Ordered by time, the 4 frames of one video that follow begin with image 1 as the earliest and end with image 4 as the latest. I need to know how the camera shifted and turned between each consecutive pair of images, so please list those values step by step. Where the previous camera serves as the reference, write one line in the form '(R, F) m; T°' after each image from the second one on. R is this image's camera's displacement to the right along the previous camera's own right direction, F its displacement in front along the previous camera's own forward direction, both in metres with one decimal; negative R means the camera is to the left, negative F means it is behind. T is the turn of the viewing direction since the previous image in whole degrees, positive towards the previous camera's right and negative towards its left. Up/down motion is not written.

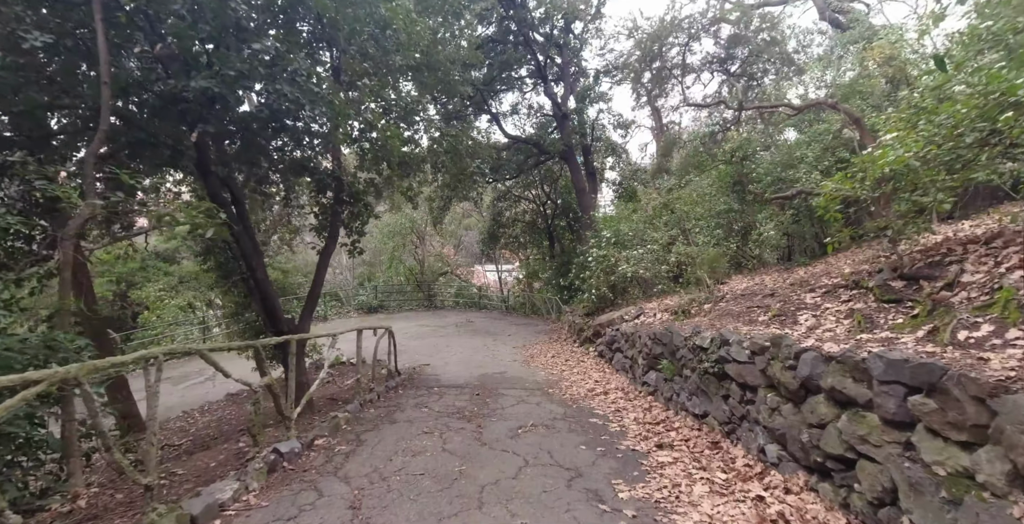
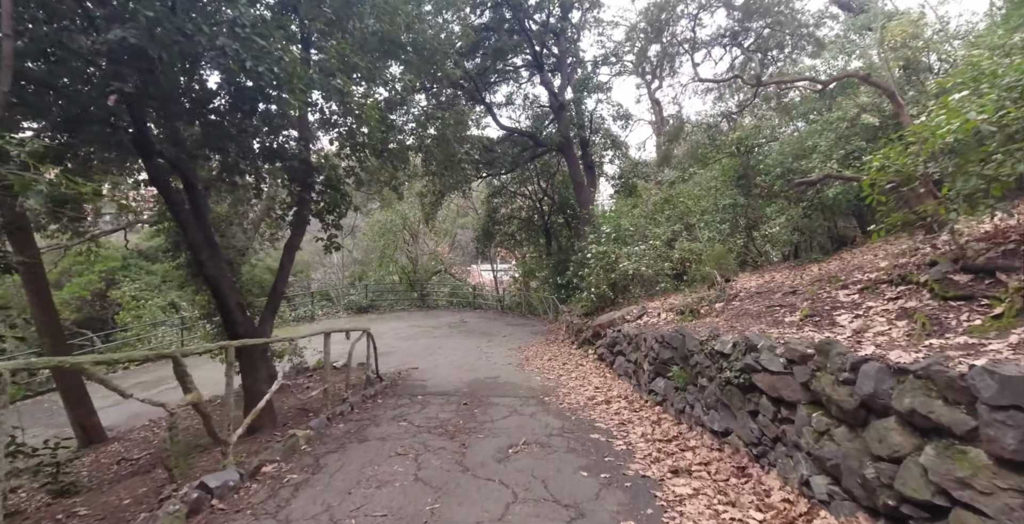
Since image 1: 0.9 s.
(+0.1, +0.7) m; 0°
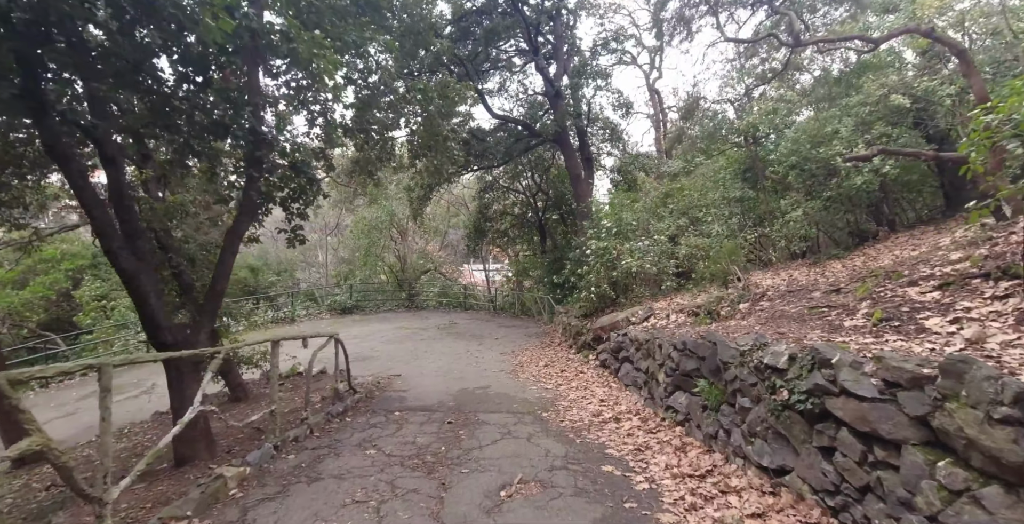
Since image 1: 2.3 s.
(0.0, +1.0) m; +1°
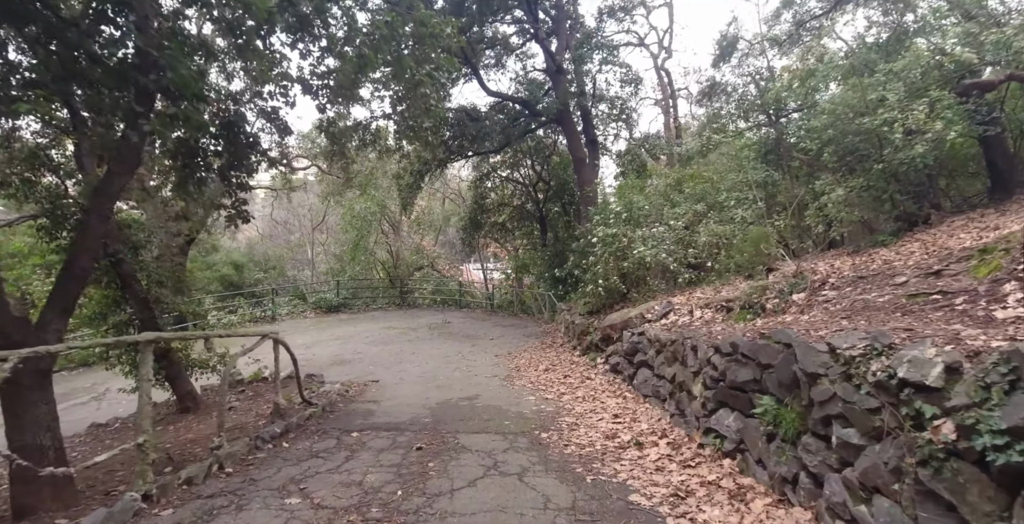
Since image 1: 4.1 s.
(+0.1, +1.3) m; 0°
